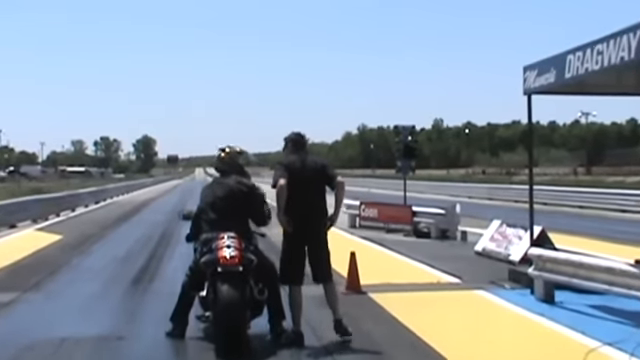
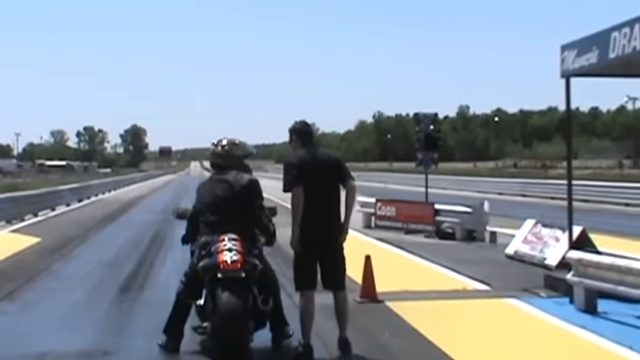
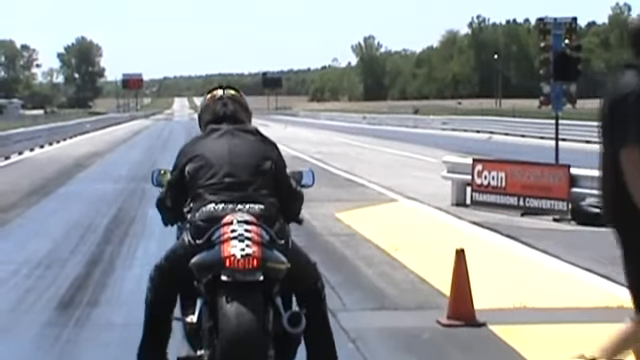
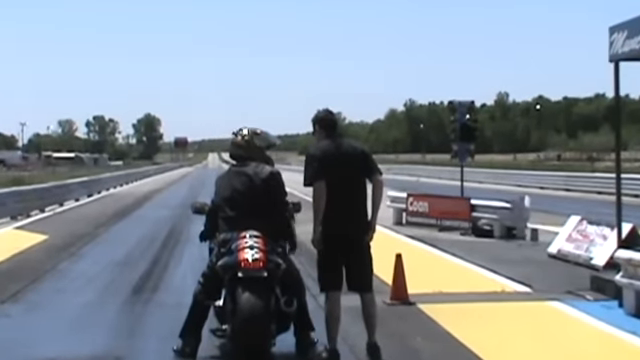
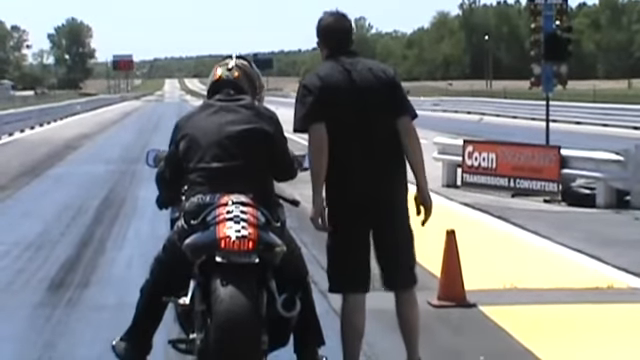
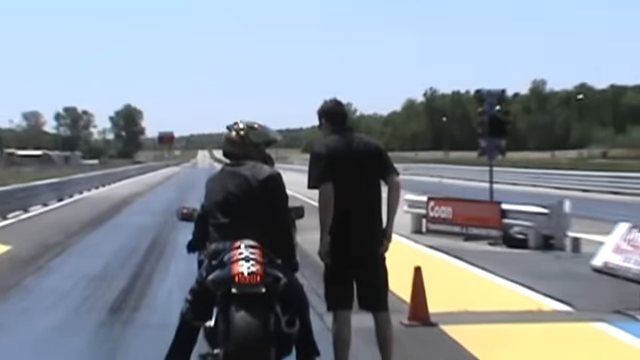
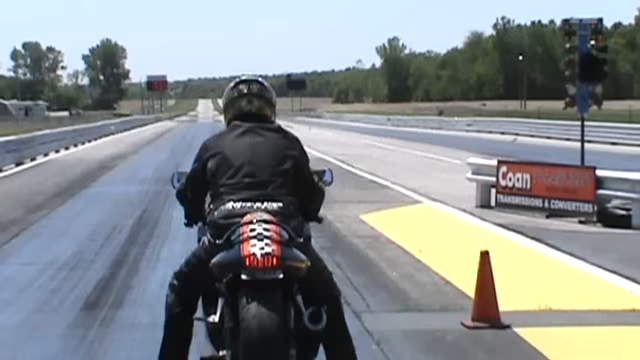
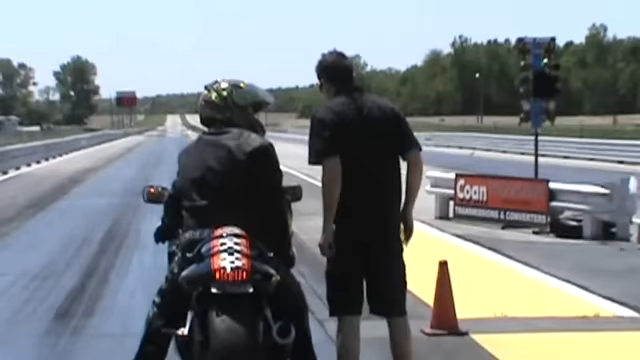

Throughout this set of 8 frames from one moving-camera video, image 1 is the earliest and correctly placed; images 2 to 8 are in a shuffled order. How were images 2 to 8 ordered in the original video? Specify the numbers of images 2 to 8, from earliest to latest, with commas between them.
2, 4, 6, 8, 5, 3, 7
